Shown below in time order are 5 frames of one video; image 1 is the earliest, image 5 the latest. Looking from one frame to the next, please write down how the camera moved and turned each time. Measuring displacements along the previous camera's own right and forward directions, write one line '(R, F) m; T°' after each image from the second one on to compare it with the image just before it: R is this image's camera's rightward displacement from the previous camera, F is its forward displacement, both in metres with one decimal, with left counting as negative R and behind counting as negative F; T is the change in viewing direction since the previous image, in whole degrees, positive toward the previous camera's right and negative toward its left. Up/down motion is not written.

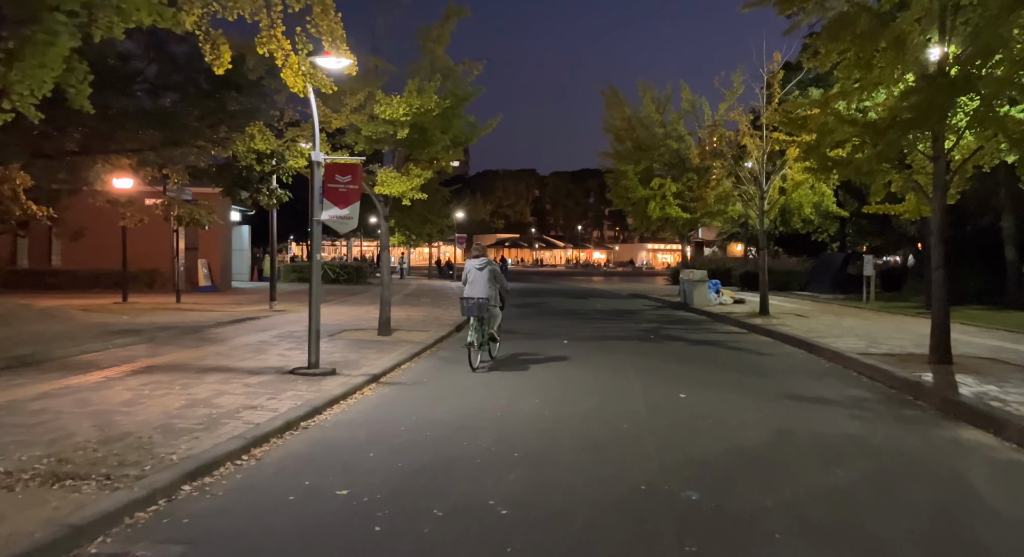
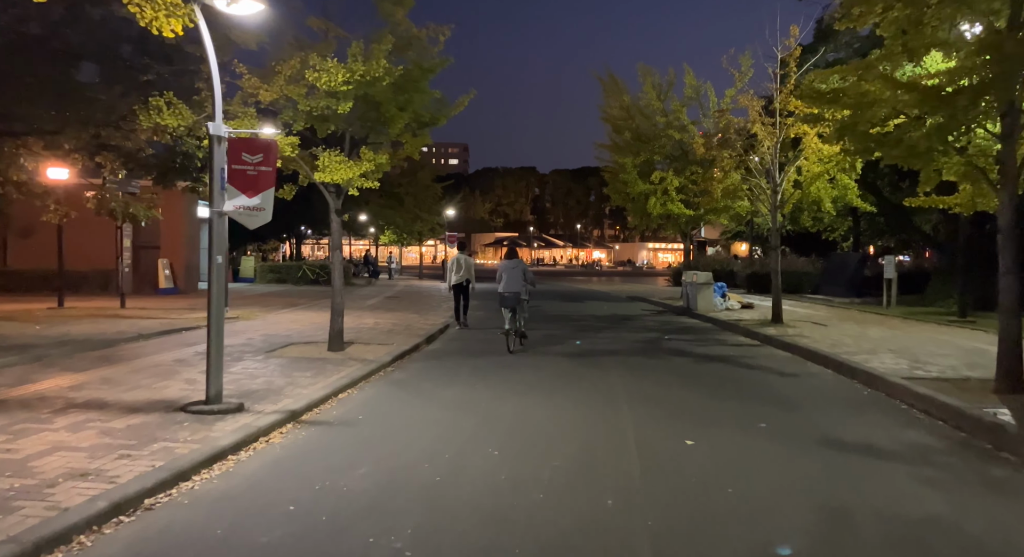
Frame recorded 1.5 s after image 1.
(+0.5, +2.1) m; 0°
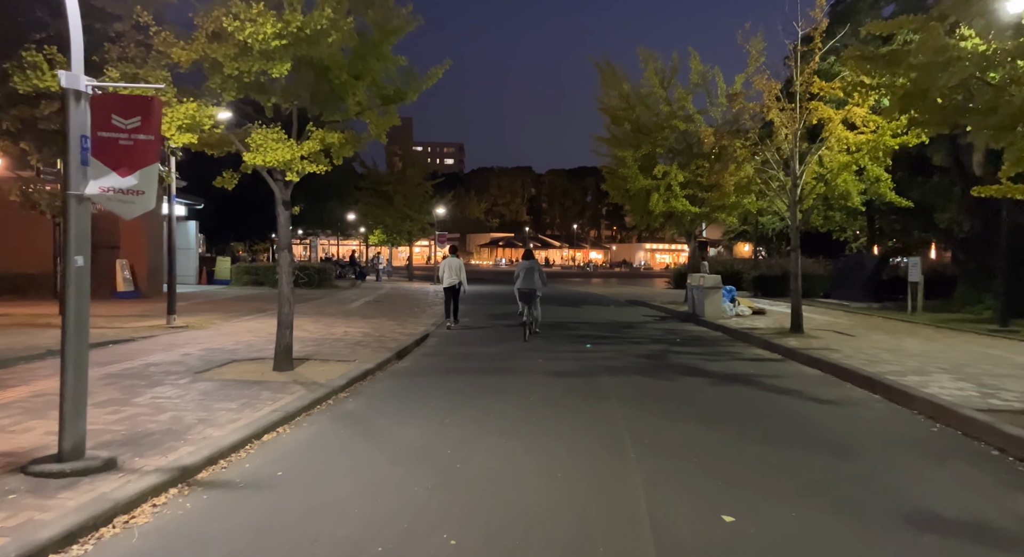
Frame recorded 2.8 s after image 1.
(+0.2, +1.9) m; 0°
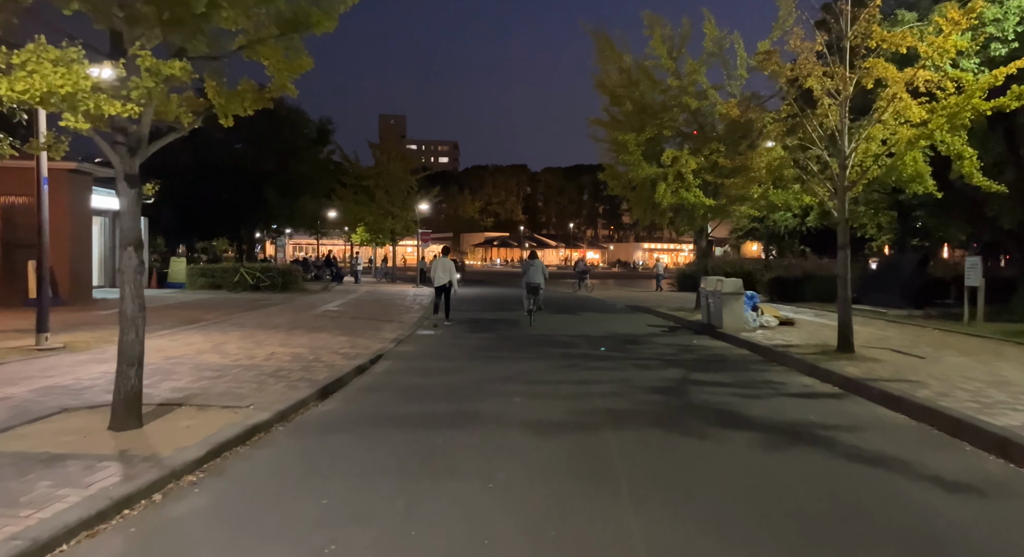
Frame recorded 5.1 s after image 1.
(+0.4, +3.2) m; 0°
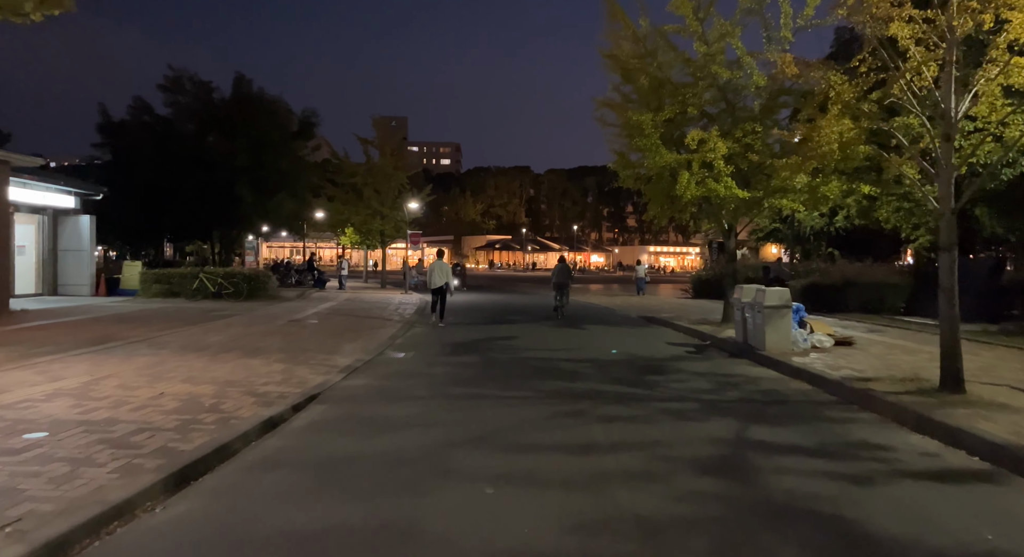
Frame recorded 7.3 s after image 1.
(+0.3, +3.3) m; 0°
